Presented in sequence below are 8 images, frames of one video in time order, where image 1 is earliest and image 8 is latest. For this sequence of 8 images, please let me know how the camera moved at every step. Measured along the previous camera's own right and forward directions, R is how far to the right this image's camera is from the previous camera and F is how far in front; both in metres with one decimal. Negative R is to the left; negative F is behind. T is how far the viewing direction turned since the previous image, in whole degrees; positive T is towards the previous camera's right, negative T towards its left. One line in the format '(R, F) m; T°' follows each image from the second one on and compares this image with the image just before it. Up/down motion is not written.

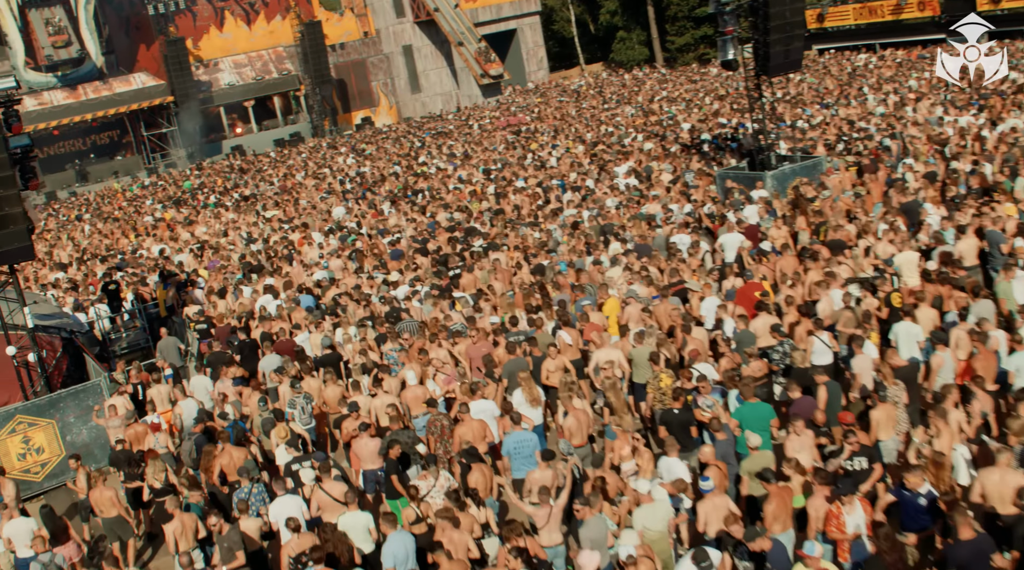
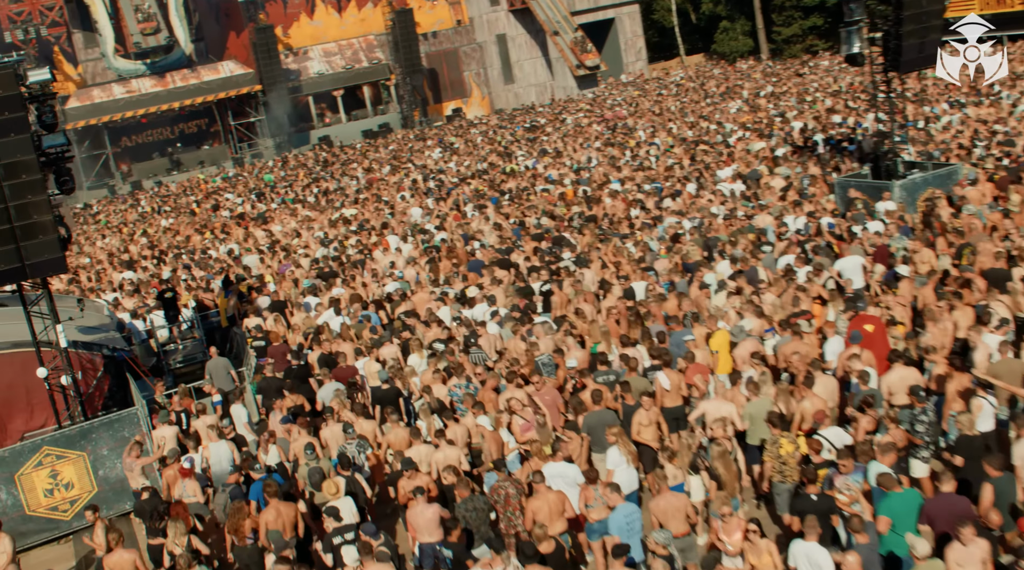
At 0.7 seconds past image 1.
(0.0, +2.0) m; -4°
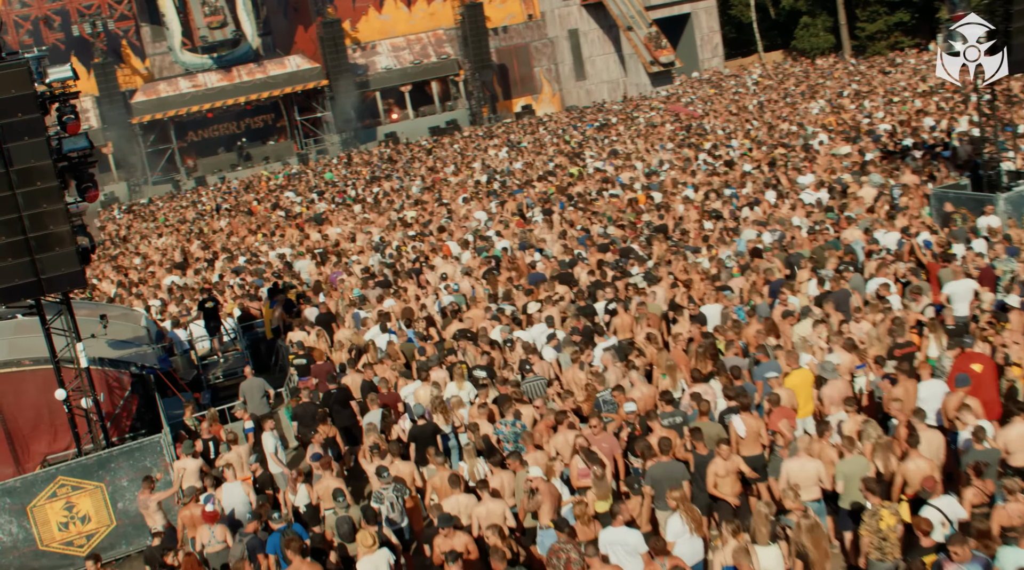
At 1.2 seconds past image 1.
(+0.1, +1.4) m; -3°
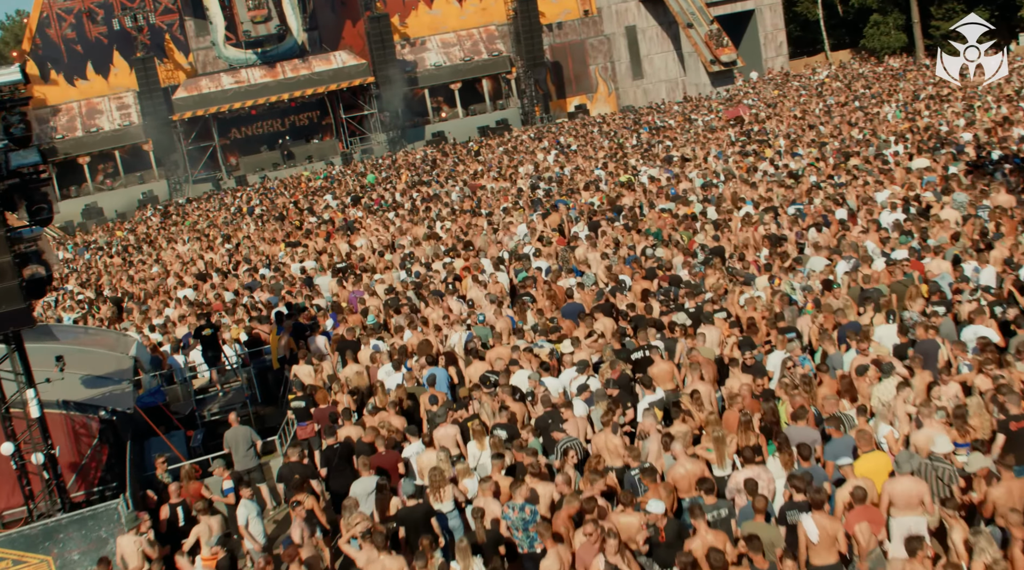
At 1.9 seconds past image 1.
(+0.3, +2.1) m; -2°
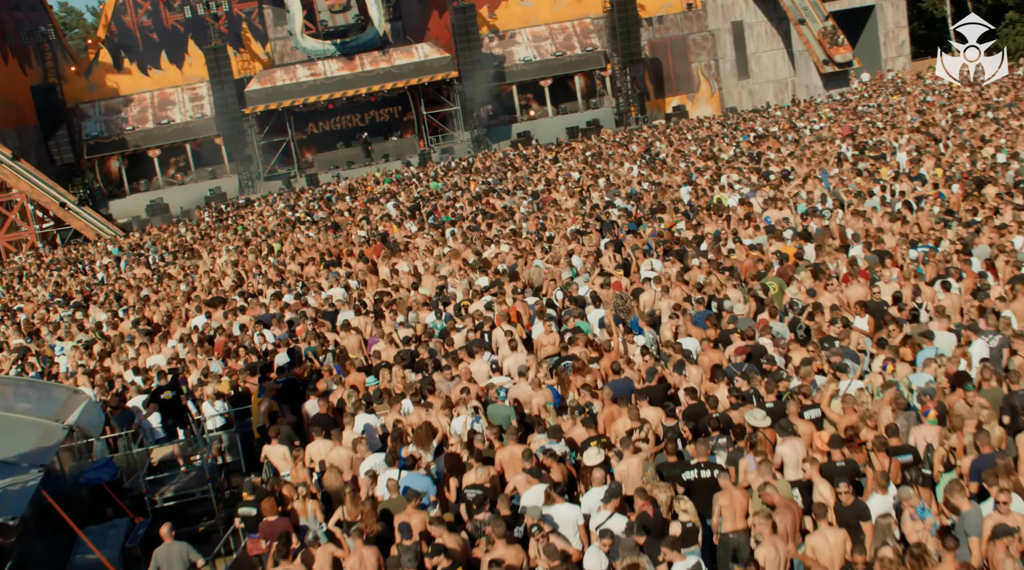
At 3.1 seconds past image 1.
(+0.7, +3.5) m; -4°
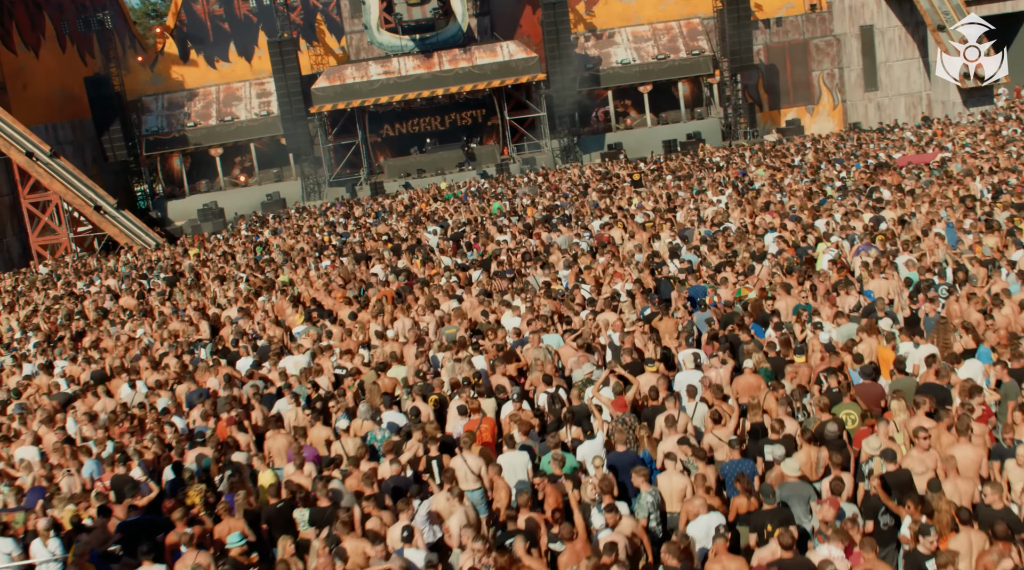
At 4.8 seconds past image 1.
(+1.3, +4.8) m; -5°
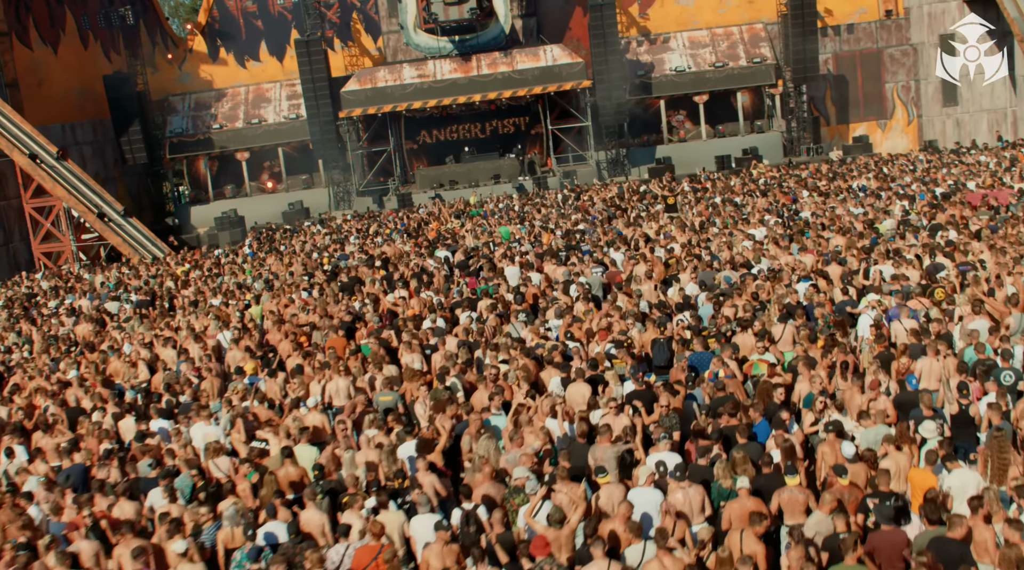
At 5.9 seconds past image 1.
(+1.1, +3.1) m; -3°
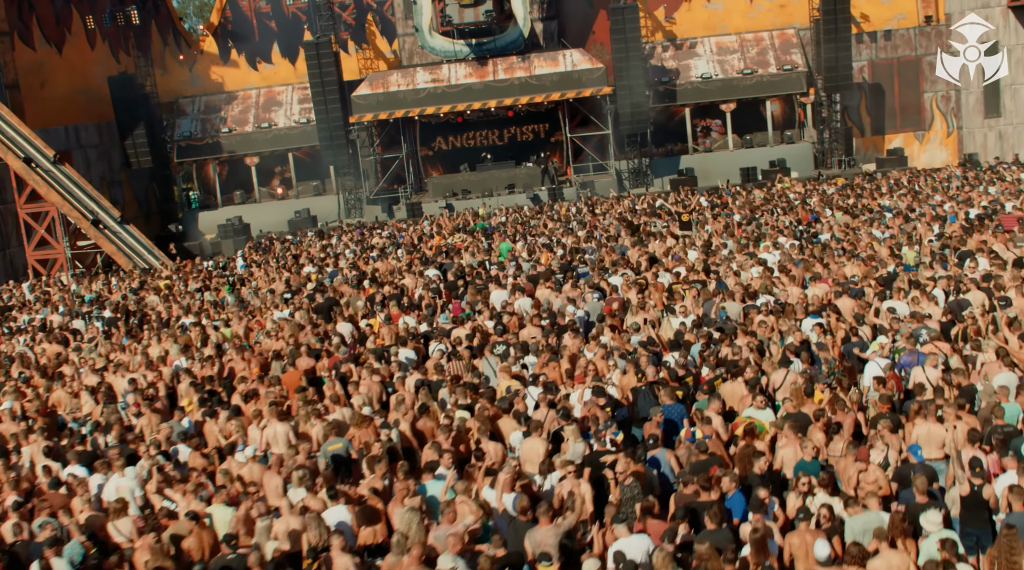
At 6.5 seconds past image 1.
(+0.7, +1.7) m; -2°
